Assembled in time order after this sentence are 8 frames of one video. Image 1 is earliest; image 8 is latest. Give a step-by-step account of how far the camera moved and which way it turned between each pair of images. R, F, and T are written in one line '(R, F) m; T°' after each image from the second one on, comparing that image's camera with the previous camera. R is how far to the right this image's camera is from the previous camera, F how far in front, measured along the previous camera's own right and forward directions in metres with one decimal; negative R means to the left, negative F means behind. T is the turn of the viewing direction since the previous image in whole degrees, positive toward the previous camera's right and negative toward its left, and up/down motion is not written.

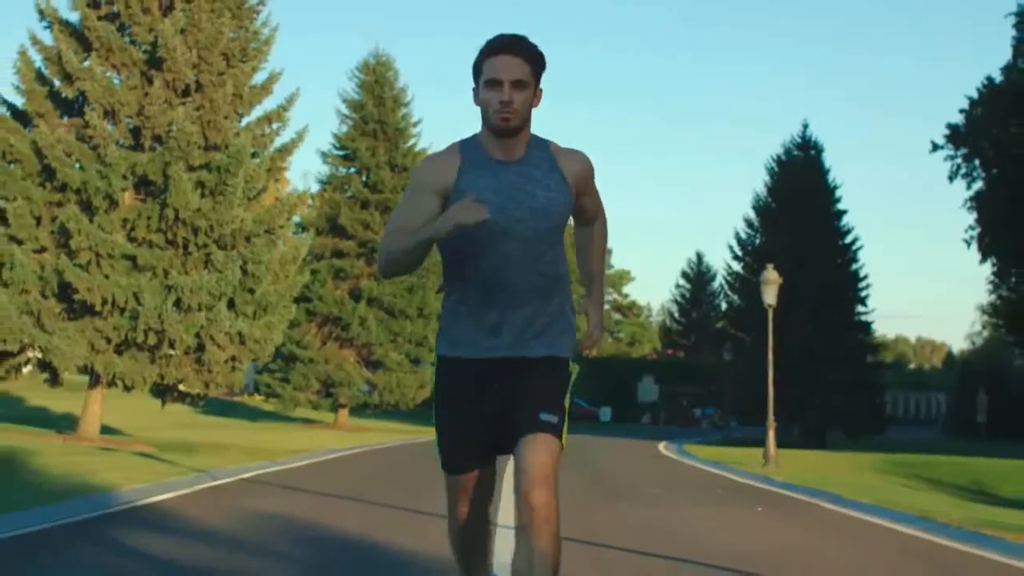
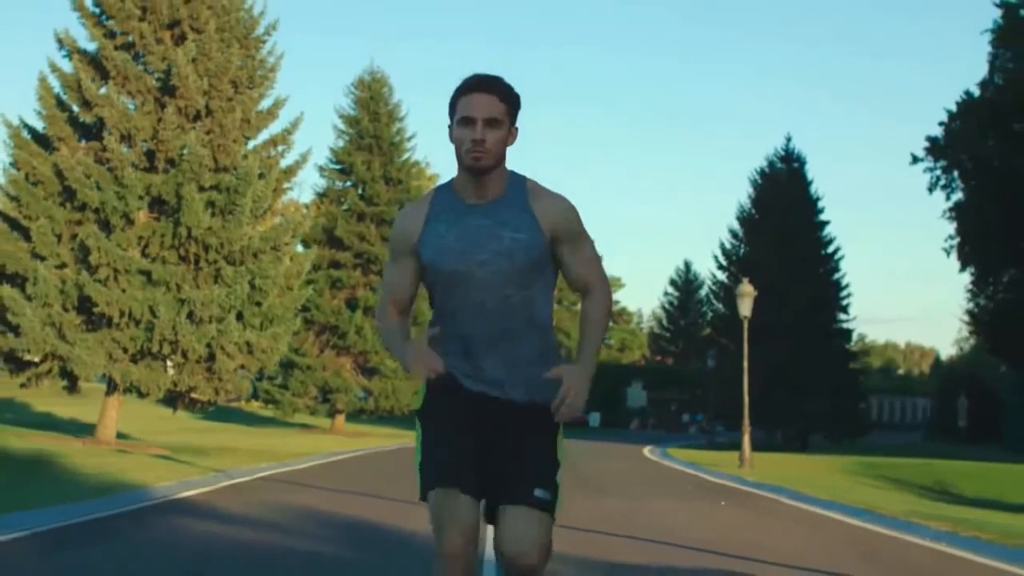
(0.0, -1.9) m; 0°
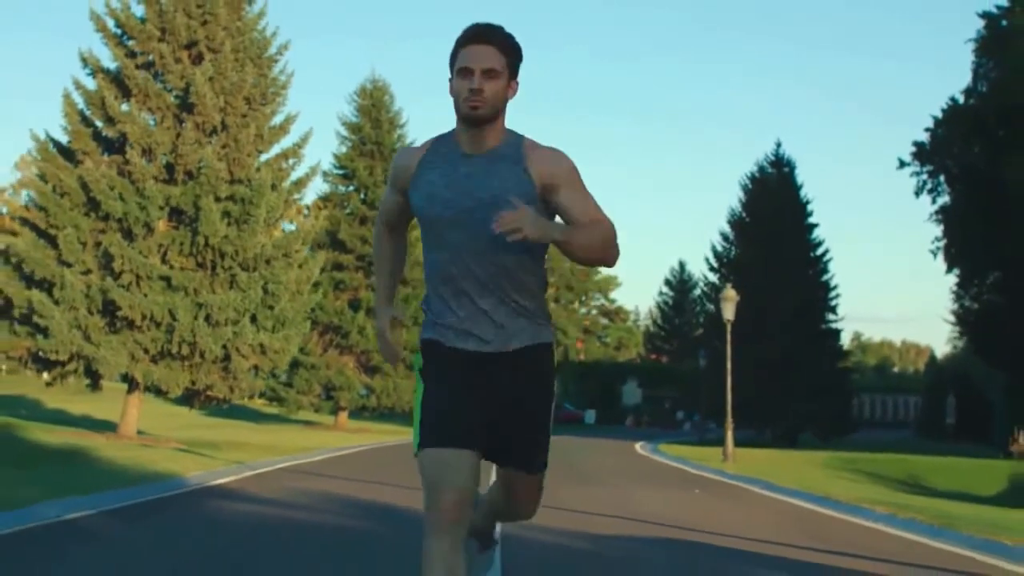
(0.0, -1.9) m; 0°
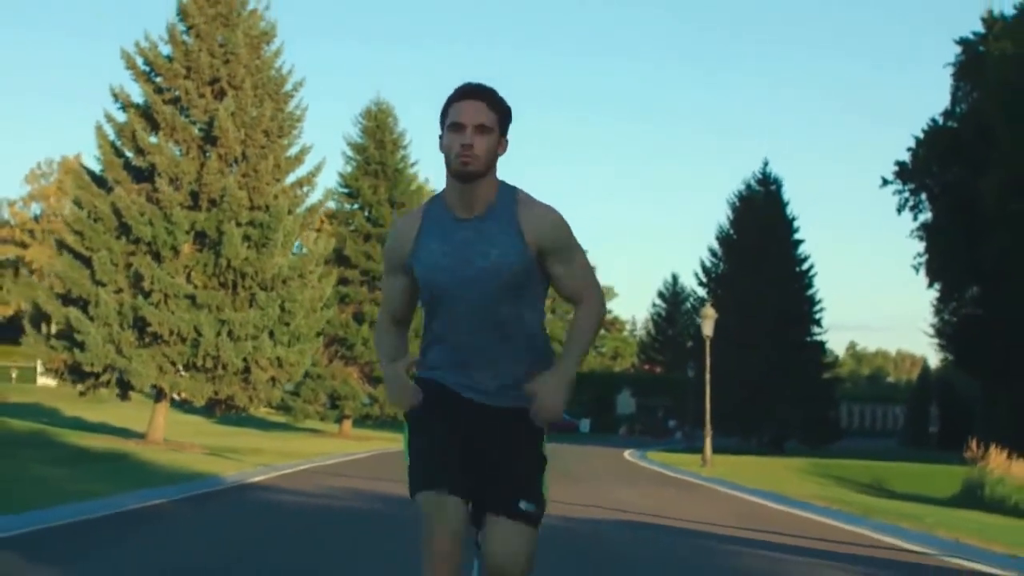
(0.0, -2.8) m; 0°
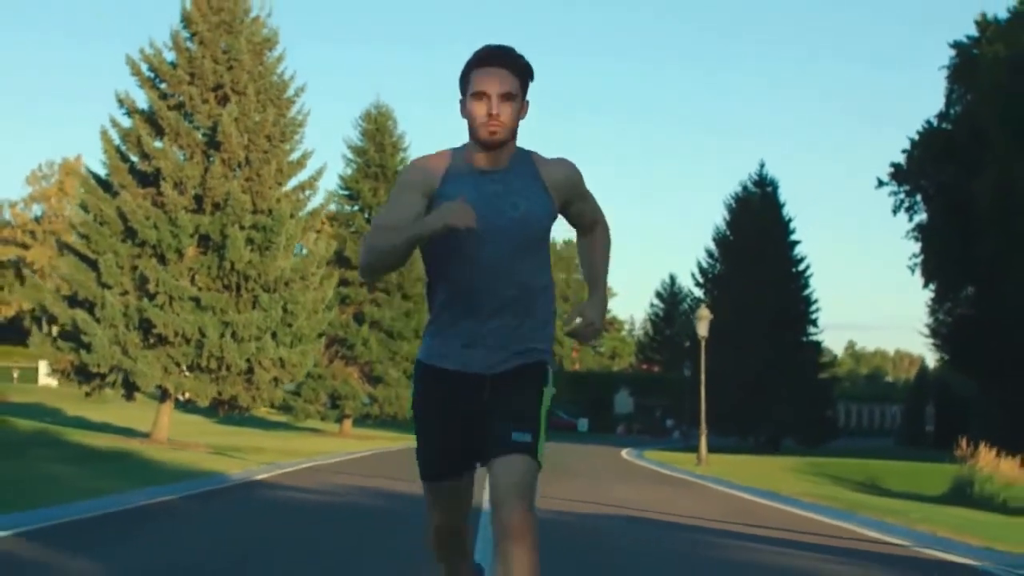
(0.0, -0.6) m; 0°
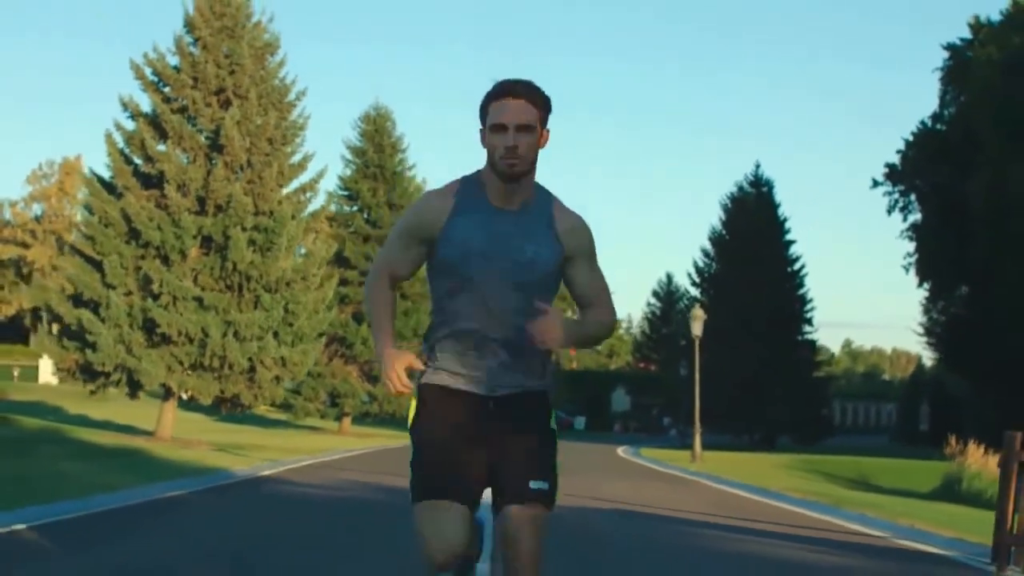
(0.0, -0.6) m; 0°
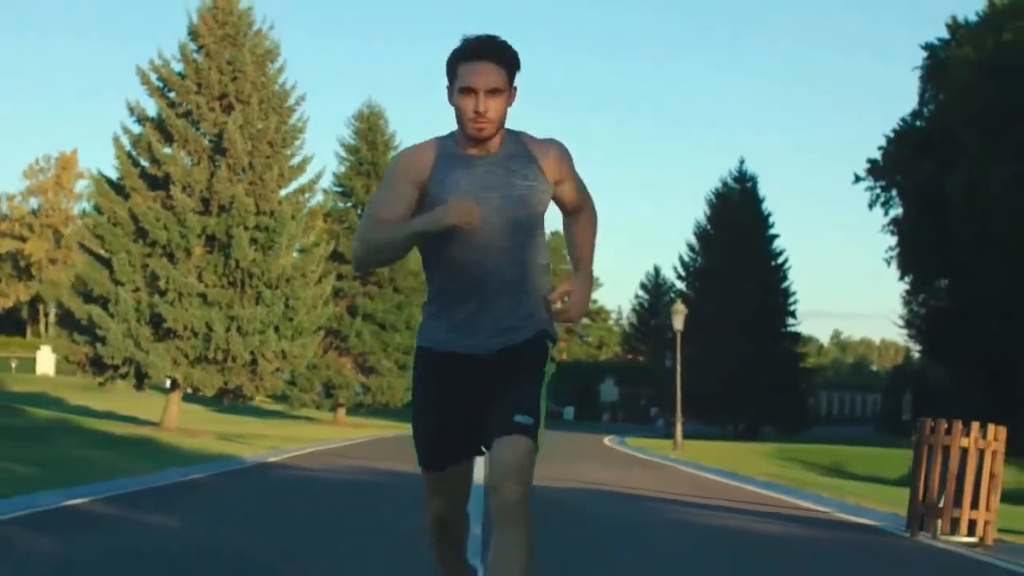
(0.0, -1.7) m; 0°
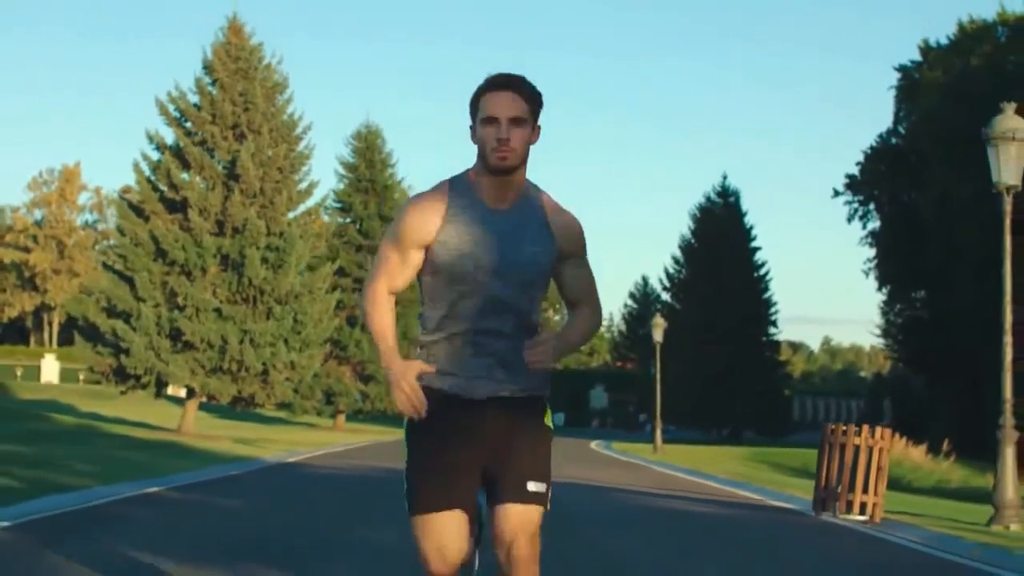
(0.0, -3.0) m; 0°
